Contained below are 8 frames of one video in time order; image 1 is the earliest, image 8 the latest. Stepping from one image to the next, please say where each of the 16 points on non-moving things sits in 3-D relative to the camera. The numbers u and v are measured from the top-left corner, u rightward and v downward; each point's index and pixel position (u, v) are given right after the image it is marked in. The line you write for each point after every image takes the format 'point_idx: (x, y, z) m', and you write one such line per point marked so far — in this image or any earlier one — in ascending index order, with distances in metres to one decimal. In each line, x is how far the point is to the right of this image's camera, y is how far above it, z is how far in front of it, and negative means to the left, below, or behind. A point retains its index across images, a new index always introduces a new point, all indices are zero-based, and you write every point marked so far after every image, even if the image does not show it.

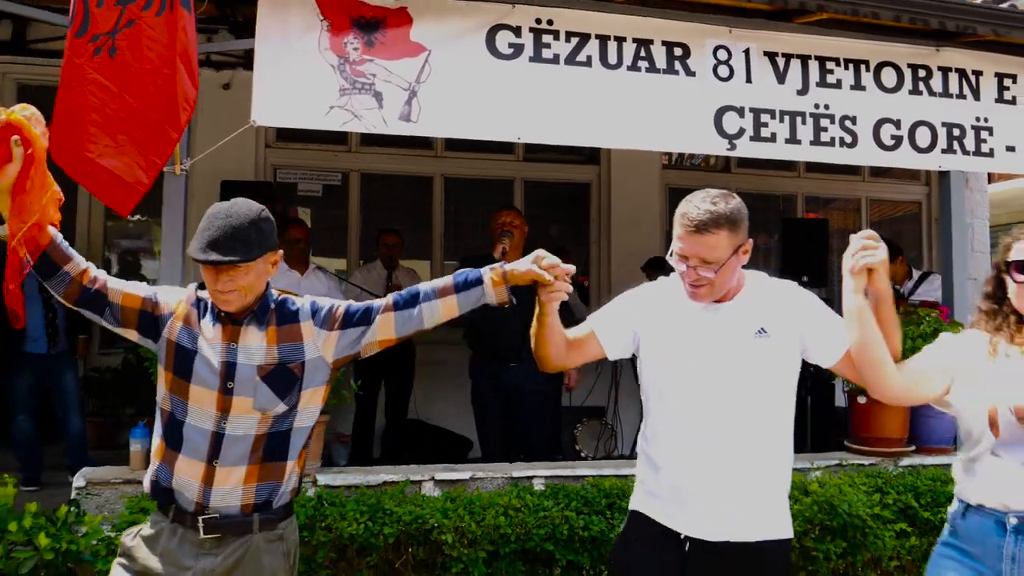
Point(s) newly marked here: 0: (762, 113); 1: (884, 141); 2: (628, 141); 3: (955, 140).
0: (+1.2, +0.8, +4.1) m
1: (+1.9, +0.7, +4.3) m
2: (+0.5, +0.7, +3.9) m
3: (+2.3, +0.8, +4.4) m
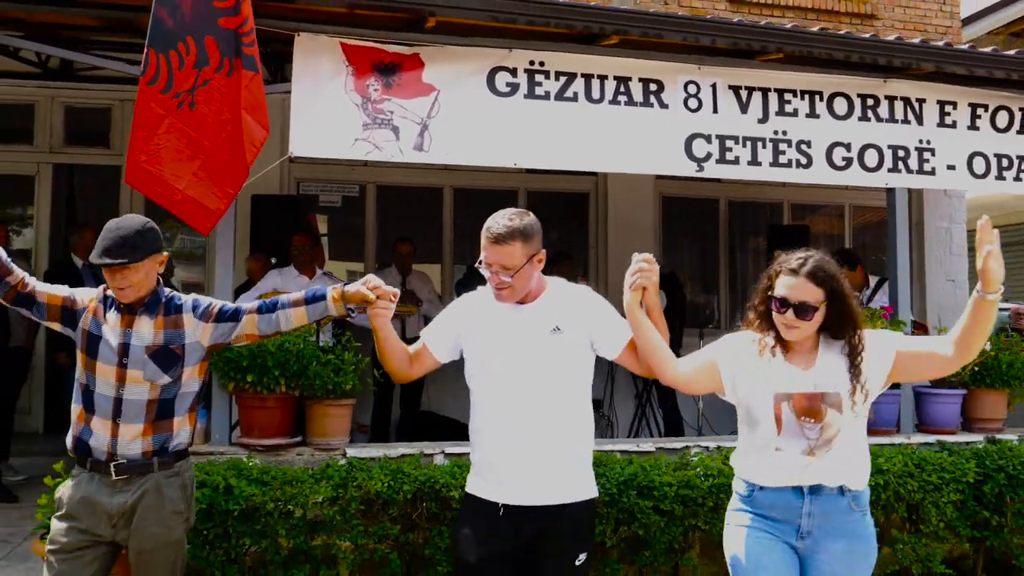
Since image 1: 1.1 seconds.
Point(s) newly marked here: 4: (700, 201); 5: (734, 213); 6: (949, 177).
0: (+1.2, +0.8, +4.7) m
1: (+1.9, +0.7, +4.9) m
2: (+0.5, +0.7, +4.5) m
3: (+2.3, +0.7, +5.0) m
4: (+1.8, +0.8, +7.9) m
5: (+2.1, +0.7, +8.0) m
6: (+2.6, +0.7, +5.1) m
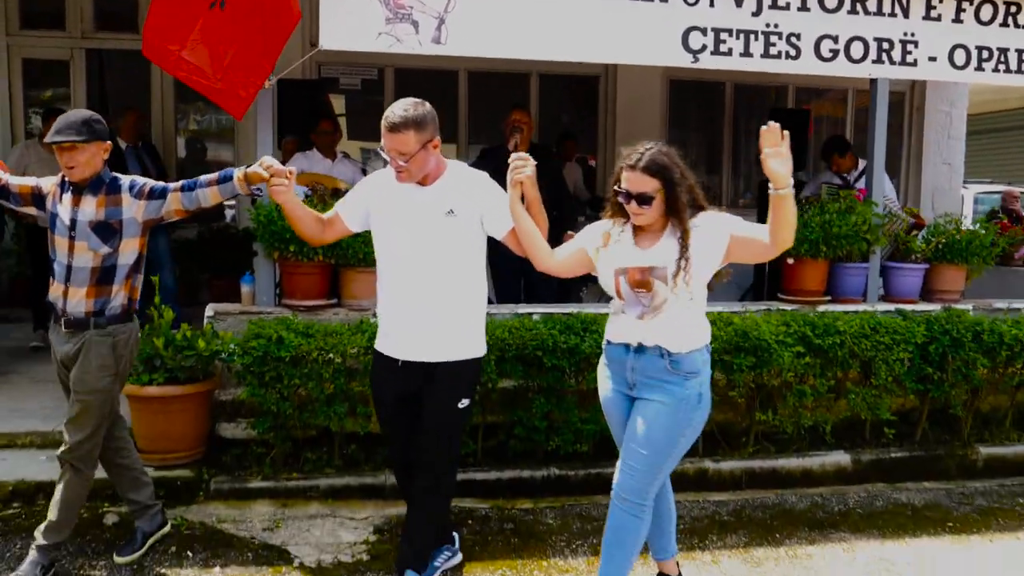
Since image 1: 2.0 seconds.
0: (+1.3, +1.5, +5.1) m
1: (+1.9, +1.5, +5.3) m
2: (+0.6, +1.4, +5.0) m
3: (+2.3, +1.5, +5.3) m
4: (+1.9, +2.0, +8.2) m
5: (+2.3, +1.9, +8.3) m
6: (+2.7, +1.4, +5.4) m
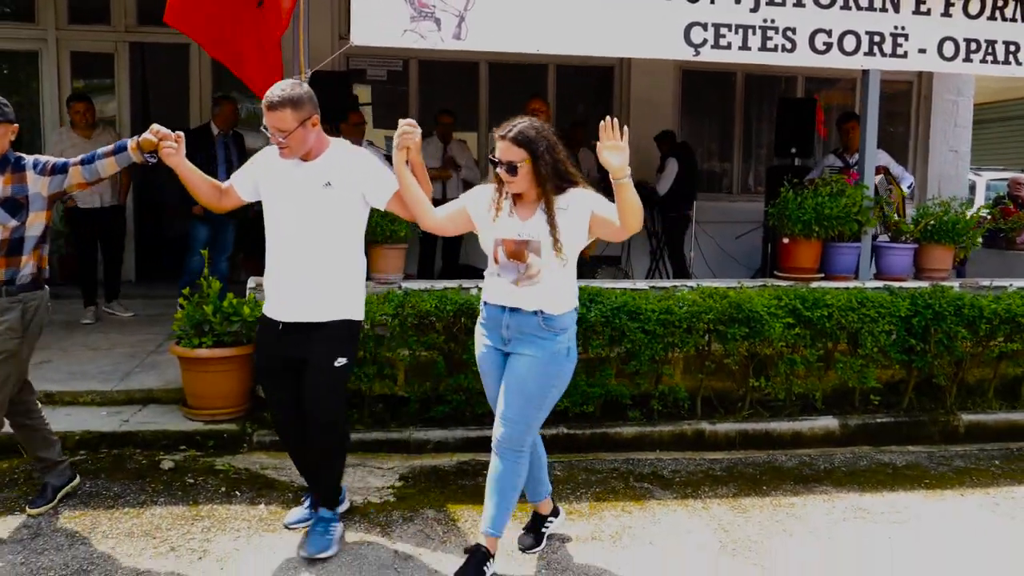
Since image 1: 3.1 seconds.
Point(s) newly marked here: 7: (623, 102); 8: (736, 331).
0: (+1.4, +1.7, +5.5) m
1: (+2.0, +1.6, +5.6) m
2: (+0.7, +1.5, +5.4) m
3: (+2.4, +1.6, +5.7) m
4: (+2.1, +2.2, +8.6) m
5: (+2.4, +2.1, +8.7) m
6: (+2.8, +1.6, +5.8) m
7: (+1.1, +1.8, +8.3) m
8: (+1.3, -0.2, +4.9) m
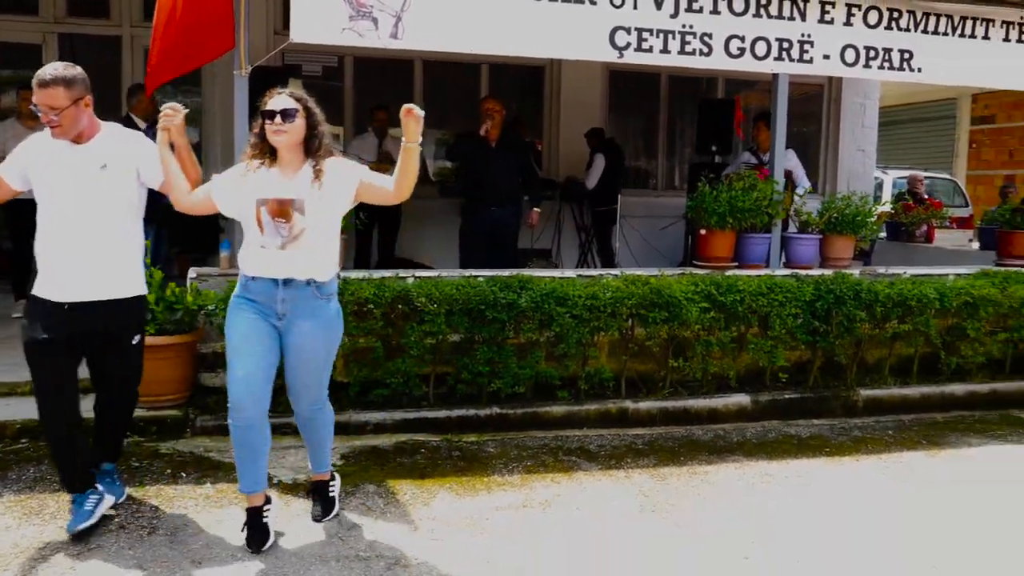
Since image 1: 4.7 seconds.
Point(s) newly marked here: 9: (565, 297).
0: (+0.9, +1.8, +5.8) m
1: (+1.6, +1.7, +6.0) m
2: (+0.2, +1.6, +5.7) m
3: (+2.0, +1.7, +6.1) m
4: (+1.4, +2.3, +9.0) m
5: (+1.7, +2.2, +9.1) m
6: (+2.3, +1.7, +6.2) m
7: (+0.4, +1.9, +8.7) m
8: (+0.9, -0.2, +5.3) m
9: (+0.3, -0.1, +5.1) m
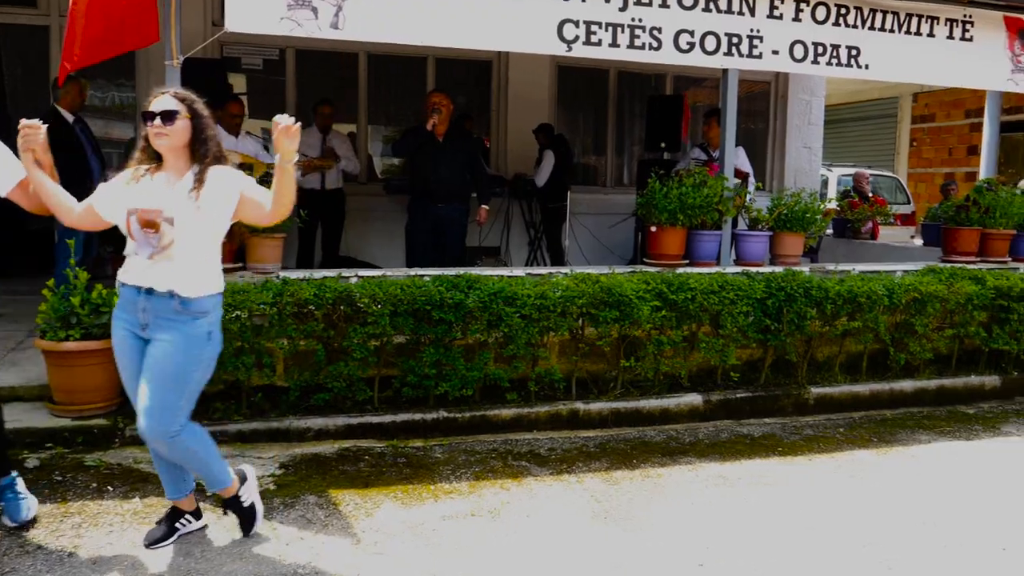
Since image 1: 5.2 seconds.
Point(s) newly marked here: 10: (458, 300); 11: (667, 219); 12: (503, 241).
0: (+0.5, +1.8, +5.7) m
1: (+1.2, +1.7, +5.9) m
2: (-0.1, +1.6, +5.5) m
3: (+1.6, +1.7, +6.1) m
4: (+0.8, +2.3, +8.9) m
5: (+1.2, +2.2, +9.1) m
6: (+1.9, +1.7, +6.2) m
7: (-0.1, +1.9, +8.5) m
8: (+0.6, -0.2, +5.2) m
9: (0.0, 0.0, +5.0) m
10: (-0.3, -0.1, +4.9) m
11: (+1.1, +0.5, +5.8) m
12: (-0.1, +0.5, +8.8) m
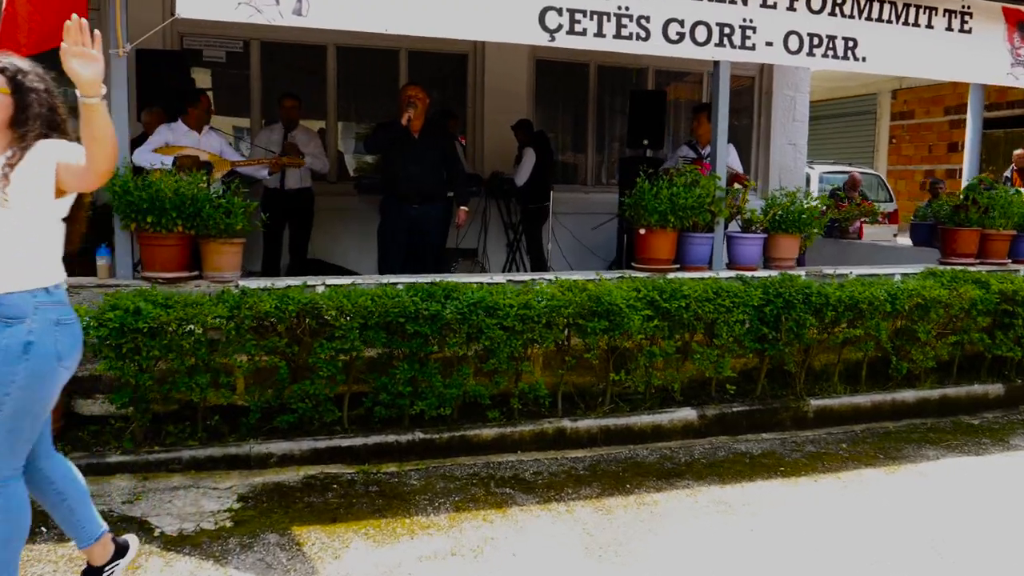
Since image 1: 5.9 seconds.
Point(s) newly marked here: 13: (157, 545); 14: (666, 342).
0: (+0.4, +1.7, +5.3) m
1: (+1.0, +1.7, +5.6) m
2: (-0.3, +1.5, +5.1) m
3: (+1.4, +1.7, +5.7) m
4: (+0.6, +2.2, +8.5) m
5: (+0.9, +2.2, +8.7) m
6: (+1.8, +1.6, +5.9) m
7: (-0.3, +1.9, +8.1) m
8: (+0.5, -0.2, +4.8) m
9: (-0.1, -0.1, +4.6) m
10: (-0.4, -0.1, +4.5) m
11: (+0.9, +0.4, +5.5) m
12: (-0.3, +0.4, +8.4) m
13: (-1.5, -1.1, +3.5) m
14: (+0.9, -0.3, +5.0) m
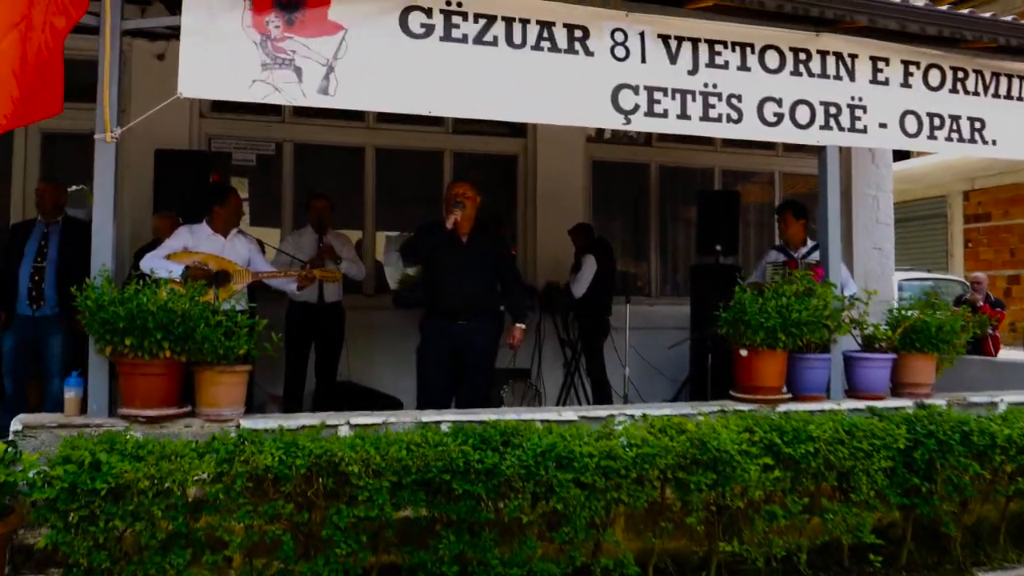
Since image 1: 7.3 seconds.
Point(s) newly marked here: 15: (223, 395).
0: (+0.8, +1.0, +4.4) m
1: (+1.4, +0.9, +4.7) m
2: (+0.1, +0.9, +4.2) m
3: (+1.8, +1.0, +4.8) m
4: (+1.1, +1.1, +7.7) m
5: (+1.4, +1.0, +7.8) m
6: (+2.1, +0.9, +4.9) m
7: (+0.2, +0.8, +7.3) m
8: (+0.8, -0.8, +3.6) m
9: (+0.2, -0.7, +3.5) m
10: (-0.1, -0.7, +3.4) m
11: (+1.3, -0.3, +4.4) m
12: (+0.2, -0.7, +7.3) m
13: (-1.2, -1.5, +2.3) m
14: (+1.3, -1.0, +3.8) m
15: (-1.3, -0.5, +3.8) m
